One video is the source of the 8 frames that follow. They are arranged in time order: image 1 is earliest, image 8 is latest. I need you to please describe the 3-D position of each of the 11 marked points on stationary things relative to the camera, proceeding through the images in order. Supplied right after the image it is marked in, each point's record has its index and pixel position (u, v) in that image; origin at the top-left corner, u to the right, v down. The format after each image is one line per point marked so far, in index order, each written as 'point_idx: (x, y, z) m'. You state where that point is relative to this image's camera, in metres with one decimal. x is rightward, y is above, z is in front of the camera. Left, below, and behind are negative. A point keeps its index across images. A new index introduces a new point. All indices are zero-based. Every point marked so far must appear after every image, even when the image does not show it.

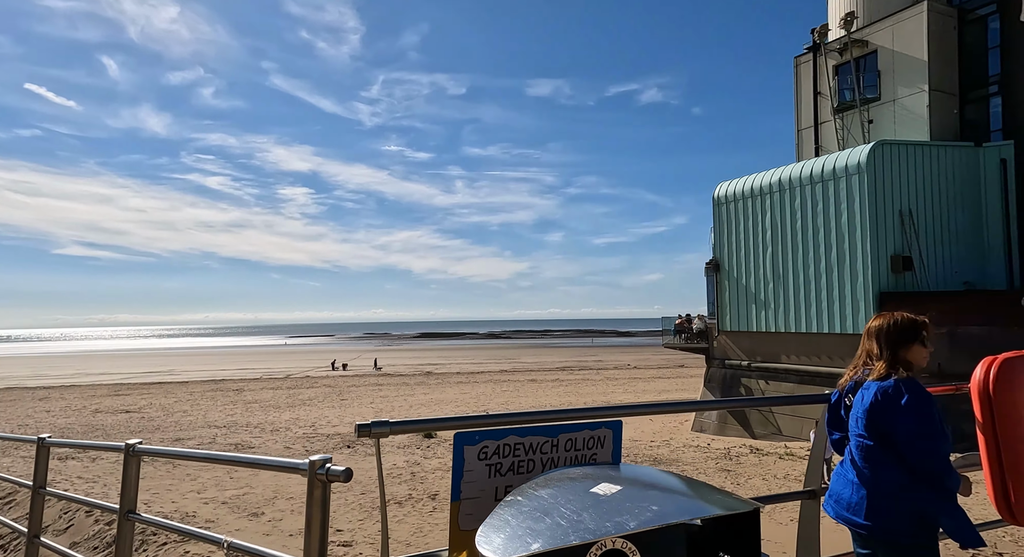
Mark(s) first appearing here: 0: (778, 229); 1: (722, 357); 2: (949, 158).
0: (+6.7, +1.3, +16.5) m
1: (+5.8, -2.2, +17.9) m
2: (+10.3, +2.9, +15.5) m
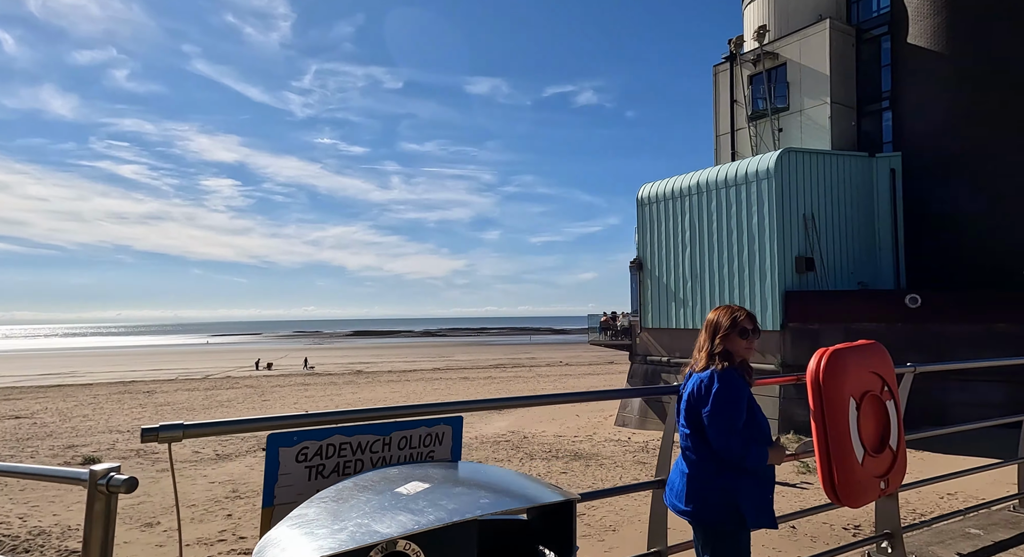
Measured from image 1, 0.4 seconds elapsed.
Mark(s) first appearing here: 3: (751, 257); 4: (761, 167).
0: (+4.8, +1.3, +17.2) m
1: (+3.7, -2.1, +18.5) m
2: (+8.5, +2.9, +16.6) m
3: (+5.8, +0.5, +15.8) m
4: (+5.9, +2.7, +15.7) m
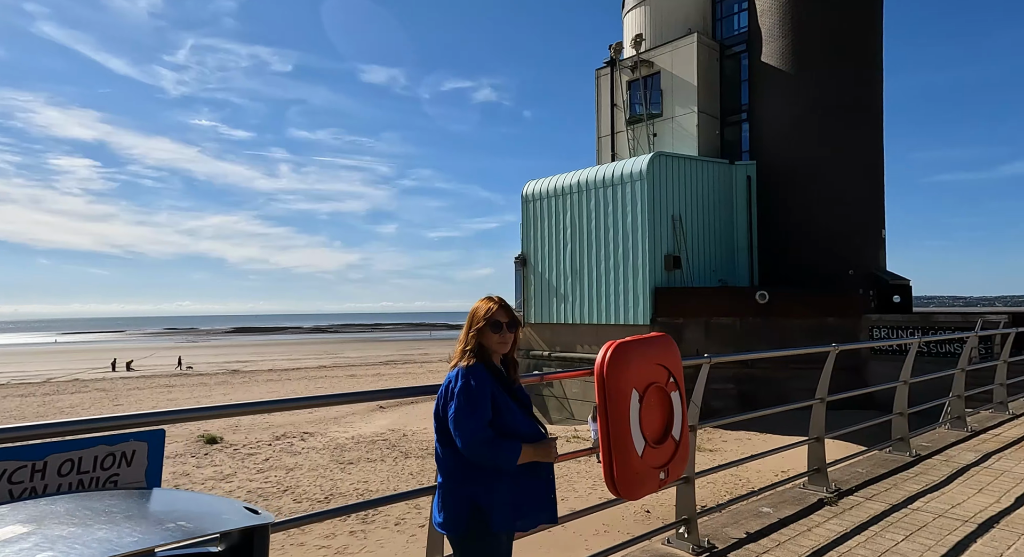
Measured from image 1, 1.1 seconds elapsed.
0: (+1.7, +1.4, +17.8) m
1: (+0.4, -2.0, +18.9) m
2: (+5.5, +2.9, +17.7) m
3: (+2.9, +0.6, +16.5) m
4: (+3.1, +2.8, +16.4) m
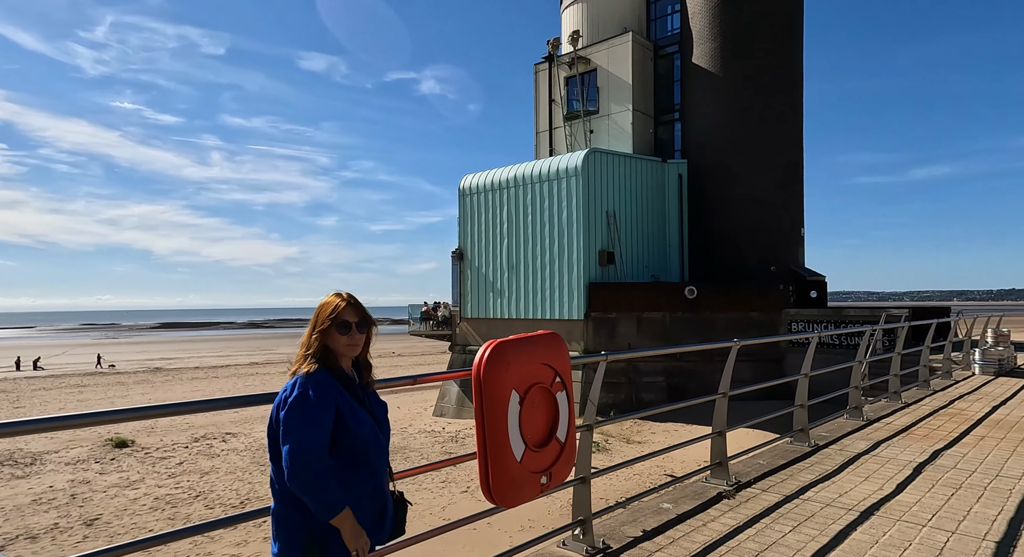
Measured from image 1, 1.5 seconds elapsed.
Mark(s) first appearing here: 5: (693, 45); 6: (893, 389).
0: (0.0, +1.5, +17.8) m
1: (-1.4, -1.9, +18.8) m
2: (+3.7, +3.0, +18.0) m
3: (+1.2, +0.7, +16.6) m
4: (+1.4, +2.9, +16.5) m
5: (+5.4, +6.9, +19.3) m
6: (+4.0, -1.2, +7.0) m
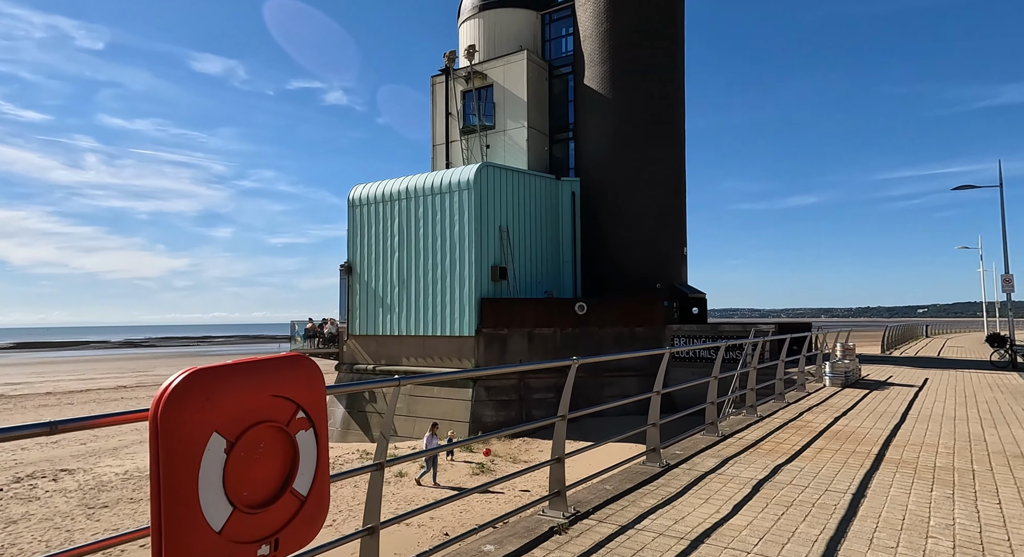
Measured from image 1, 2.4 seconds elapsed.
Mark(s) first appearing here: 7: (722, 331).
0: (-2.9, +1.1, +17.3) m
1: (-4.5, -2.3, +18.0) m
2: (+0.8, +2.6, +18.1) m
3: (-1.5, +0.3, +16.3) m
4: (-1.3, +2.5, +16.3) m
5: (+2.2, +6.4, +19.7) m
6: (+2.6, -1.4, +7.1) m
7: (+5.2, -1.3, +16.1) m
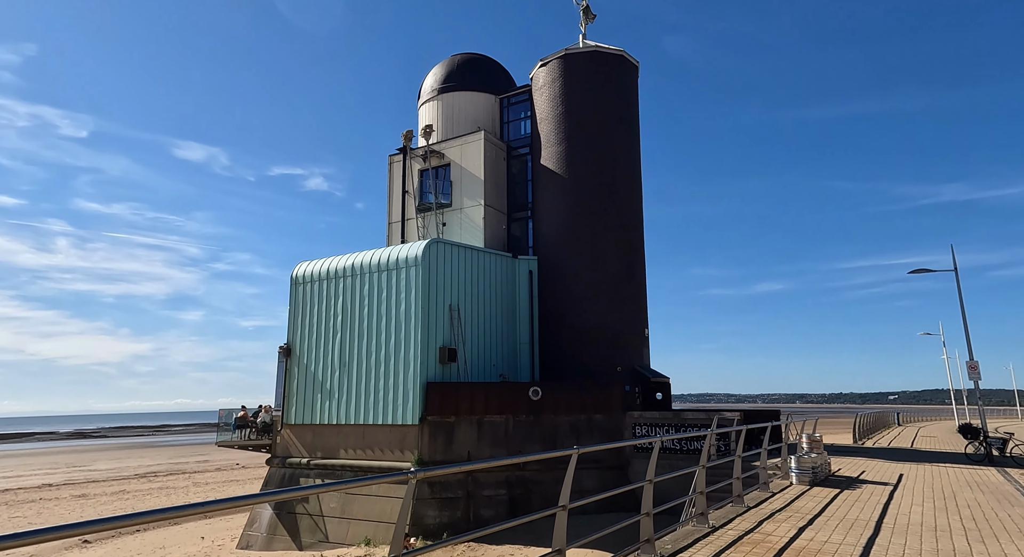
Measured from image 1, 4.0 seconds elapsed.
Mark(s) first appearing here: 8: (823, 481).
0: (-4.2, -0.9, +16.2) m
1: (-5.7, -4.4, +16.4) m
2: (-0.5, +0.4, +17.4) m
3: (-2.7, -1.6, +15.2) m
4: (-2.5, +0.5, +15.4) m
5: (+0.9, +4.0, +19.5) m
6: (+1.7, -2.1, +6.0) m
7: (+4.0, -3.2, +15.0) m
8: (+4.2, -2.7, +8.8) m
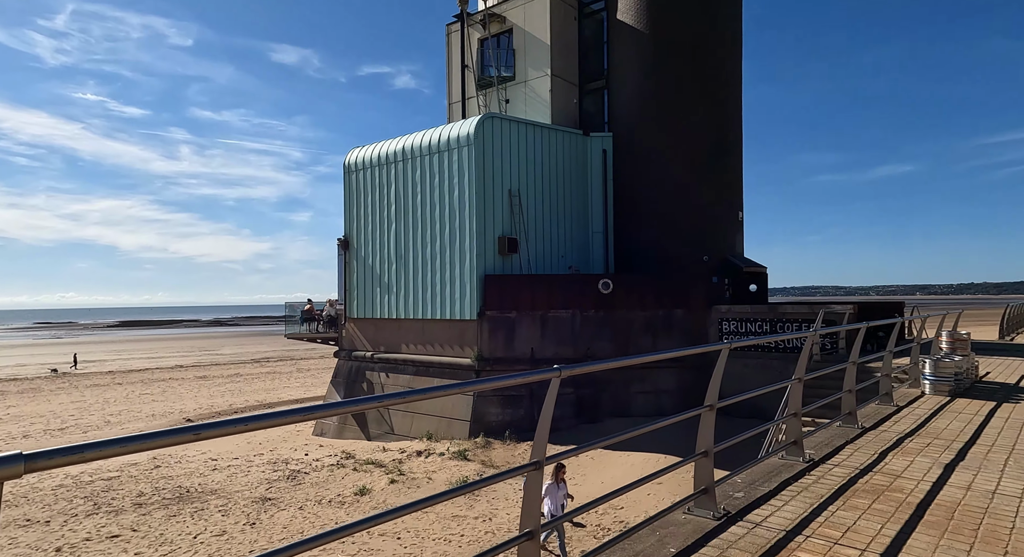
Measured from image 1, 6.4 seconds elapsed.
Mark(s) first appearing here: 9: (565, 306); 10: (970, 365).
0: (-2.6, +1.7, +14.9) m
1: (-4.0, -1.7, +15.9) m
2: (+1.1, +3.2, +15.3) m
3: (-1.3, +0.9, +13.8) m
4: (-1.1, +3.1, +13.7) m
5: (+2.7, +7.1, +16.7) m
6: (+1.9, -1.0, +4.3) m
7: (+5.4, -0.7, +13.0) m
8: (+4.8, -1.2, +6.8) m
9: (+1.1, -0.5, +13.1) m
10: (+4.9, -0.9, +7.0) m
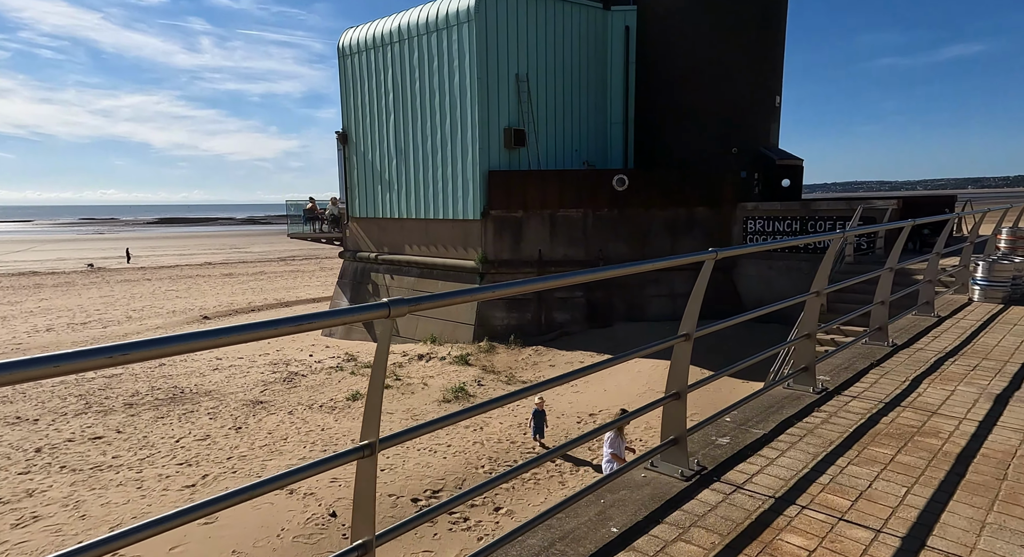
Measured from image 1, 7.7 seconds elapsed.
0: (-2.4, +3.9, +13.8) m
1: (-3.8, +0.7, +15.3) m
2: (+1.3, +5.5, +13.7) m
3: (-1.1, +2.9, +12.7) m
4: (-0.9, +5.1, +12.3) m
5: (+3.0, +9.5, +14.4) m
6: (+1.6, -0.4, +3.5) m
7: (+5.5, +1.2, +11.8) m
8: (+4.6, -0.2, +5.8) m
9: (+1.2, +1.4, +12.1) m
10: (+4.7, +0.1, +6.0) m
